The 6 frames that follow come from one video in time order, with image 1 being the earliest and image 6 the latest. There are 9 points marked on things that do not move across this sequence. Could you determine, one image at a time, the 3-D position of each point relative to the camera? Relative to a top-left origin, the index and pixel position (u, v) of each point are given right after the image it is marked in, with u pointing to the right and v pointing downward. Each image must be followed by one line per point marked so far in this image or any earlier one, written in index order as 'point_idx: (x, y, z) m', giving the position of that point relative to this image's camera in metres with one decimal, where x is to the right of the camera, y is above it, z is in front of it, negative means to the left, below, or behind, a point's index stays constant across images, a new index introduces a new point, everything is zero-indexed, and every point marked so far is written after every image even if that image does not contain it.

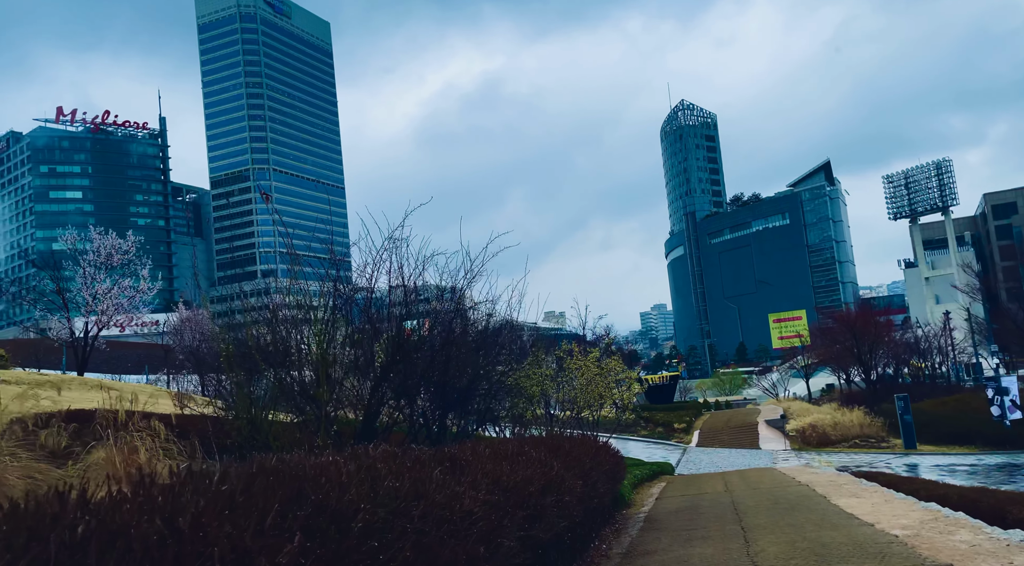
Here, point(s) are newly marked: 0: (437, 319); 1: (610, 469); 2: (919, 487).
0: (-1.1, -0.5, +12.6) m
1: (+1.4, -2.6, +11.5) m
2: (+8.5, -4.3, +17.4) m
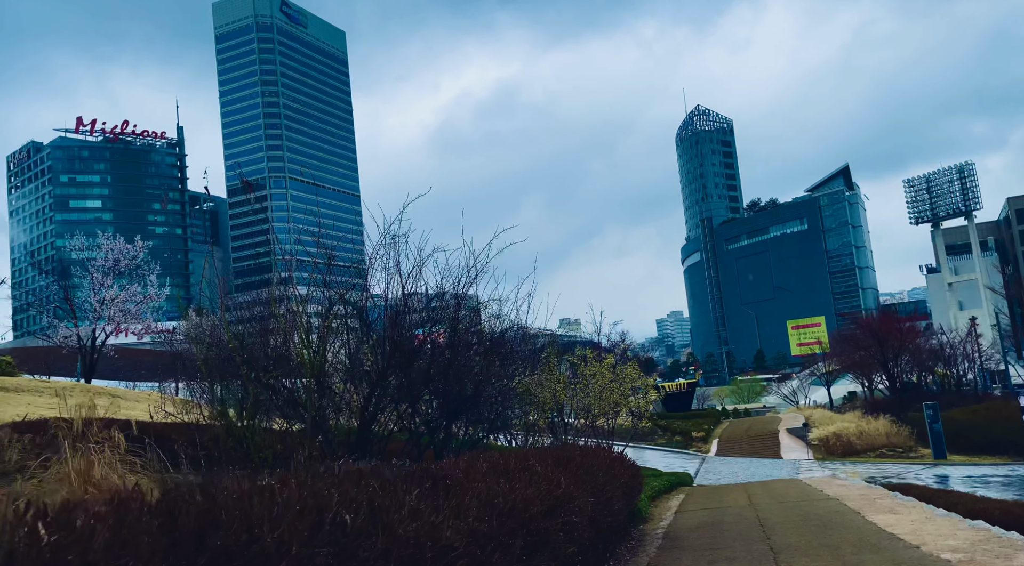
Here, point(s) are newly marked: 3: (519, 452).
0: (-1.0, -0.6, +11.9) m
1: (+1.5, -2.6, +10.7) m
2: (+8.8, -4.3, +16.5) m
3: (+0.1, -1.8, +8.9) m
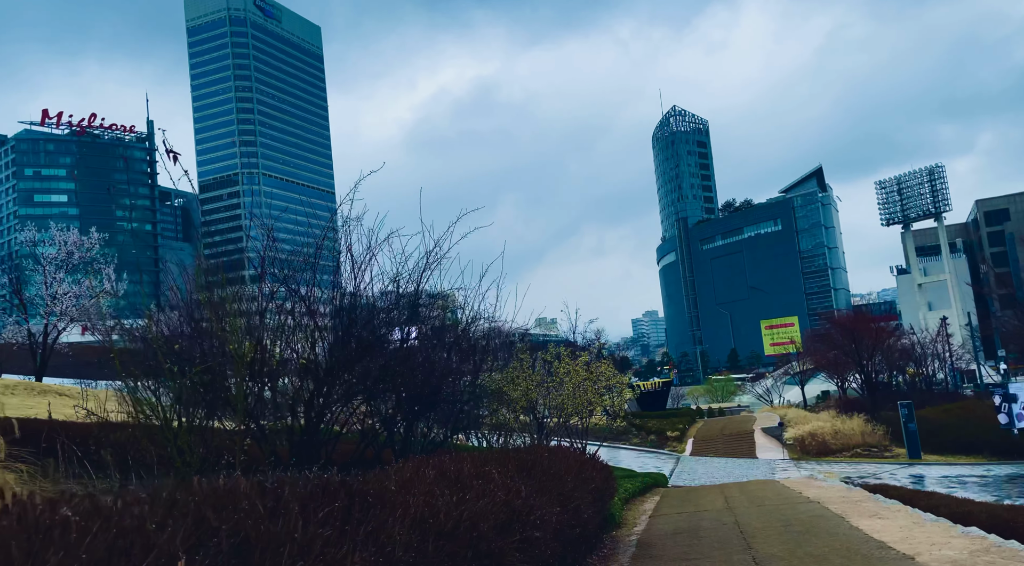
0: (-1.4, -0.4, +11.1) m
1: (+1.0, -2.5, +10.0) m
2: (+8.1, -4.2, +15.9) m
3: (-0.3, -1.7, +8.1) m
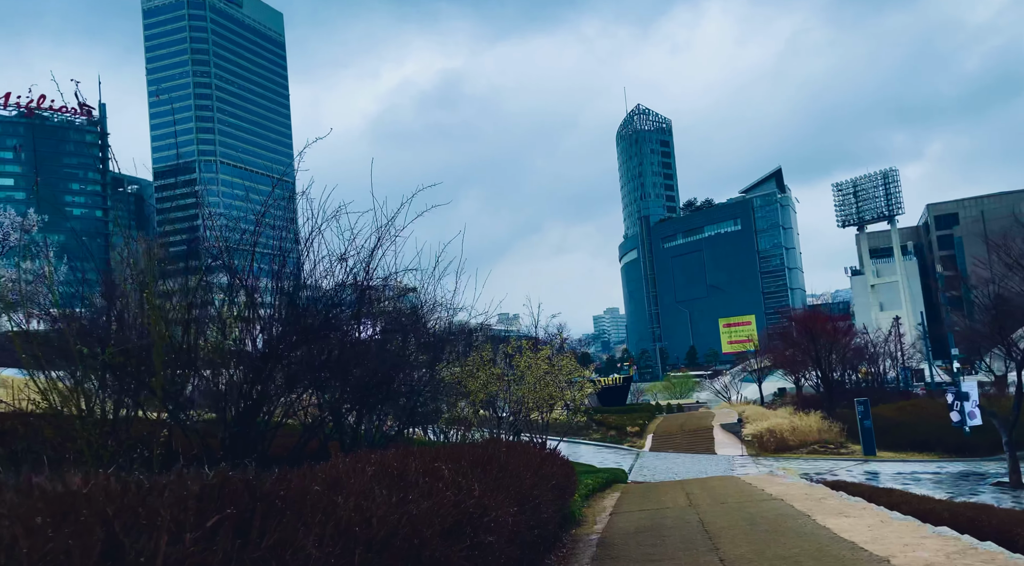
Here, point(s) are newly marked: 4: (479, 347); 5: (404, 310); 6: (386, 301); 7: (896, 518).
0: (-2.0, -0.2, +10.4) m
1: (+0.5, -2.3, +9.5) m
2: (+7.3, -4.1, +15.7) m
3: (-0.7, -1.5, +7.6) m
4: (-0.8, -1.5, +19.7) m
5: (-1.6, -0.4, +12.0) m
6: (-1.7, -0.3, +11.2) m
7: (+4.9, -3.0, +10.6) m
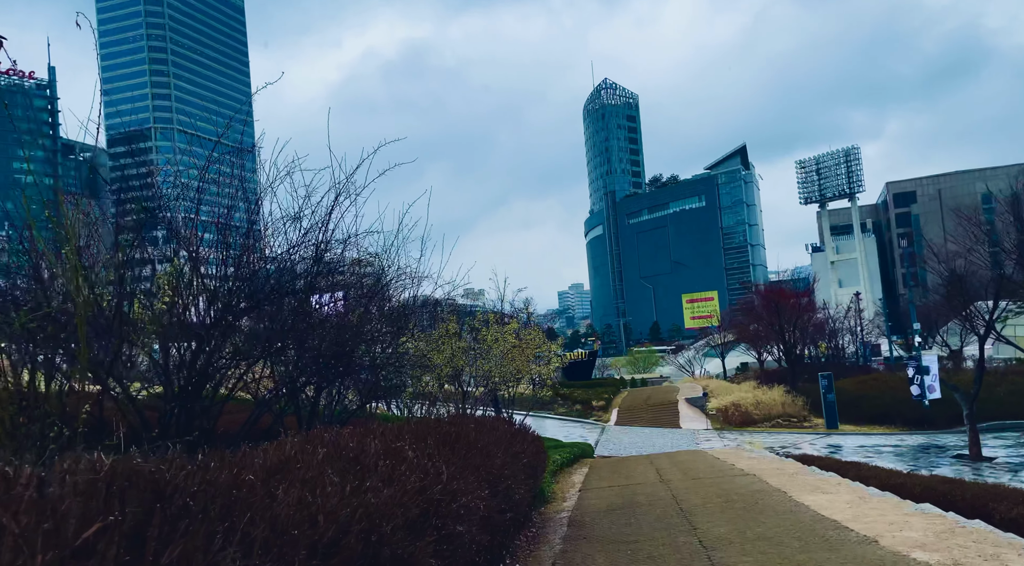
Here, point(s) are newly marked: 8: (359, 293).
0: (-2.3, +0.2, +9.8) m
1: (+0.2, -1.9, +9.0) m
2: (+6.7, -3.6, +15.6) m
3: (-1.0, -1.2, +7.0) m
4: (-1.6, -0.8, +19.2) m
5: (-2.0, 0.0, +11.4) m
6: (-2.1, +0.2, +10.6) m
7: (+4.5, -2.6, +10.3) m
8: (-2.0, -0.1, +10.8) m
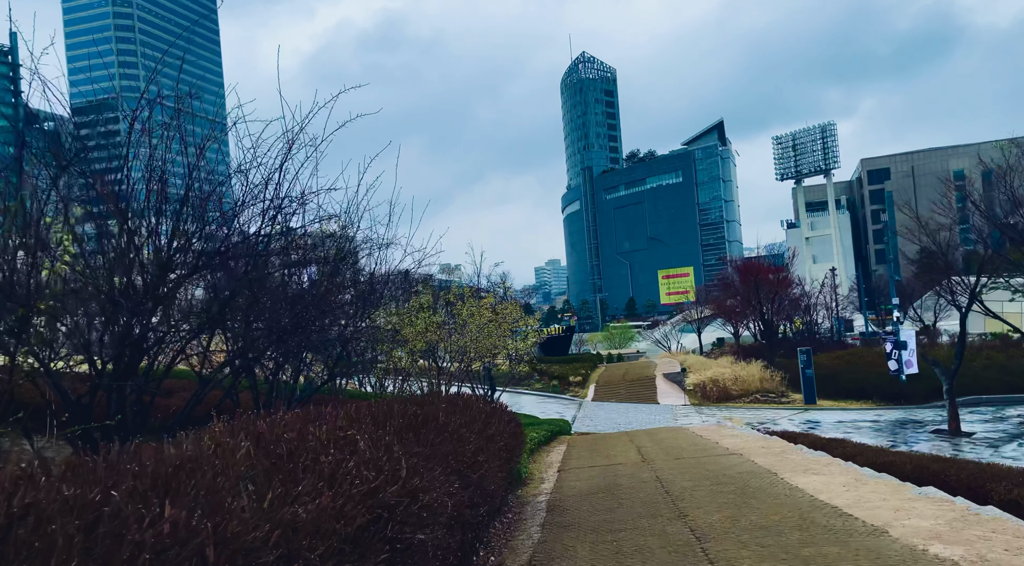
0: (-2.6, +0.5, +9.0) m
1: (-0.1, -1.6, +8.3) m
2: (+6.3, -3.1, +15.1) m
3: (-1.2, -0.9, +6.3) m
4: (-2.1, -0.2, +18.4) m
5: (-2.3, +0.4, +10.6) m
6: (-2.4, +0.5, +9.8) m
7: (+4.2, -2.3, +9.8) m
8: (-2.3, +0.3, +10.0) m
